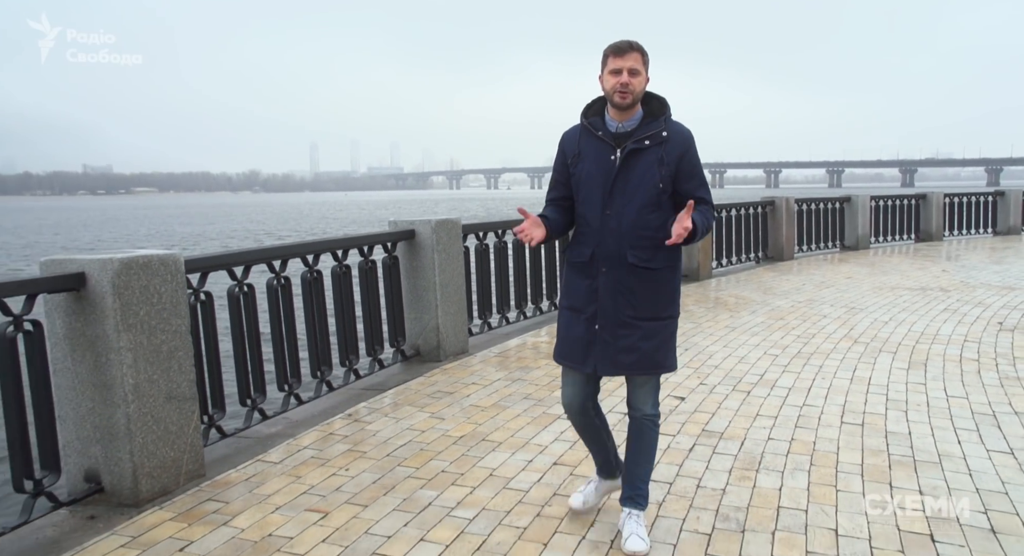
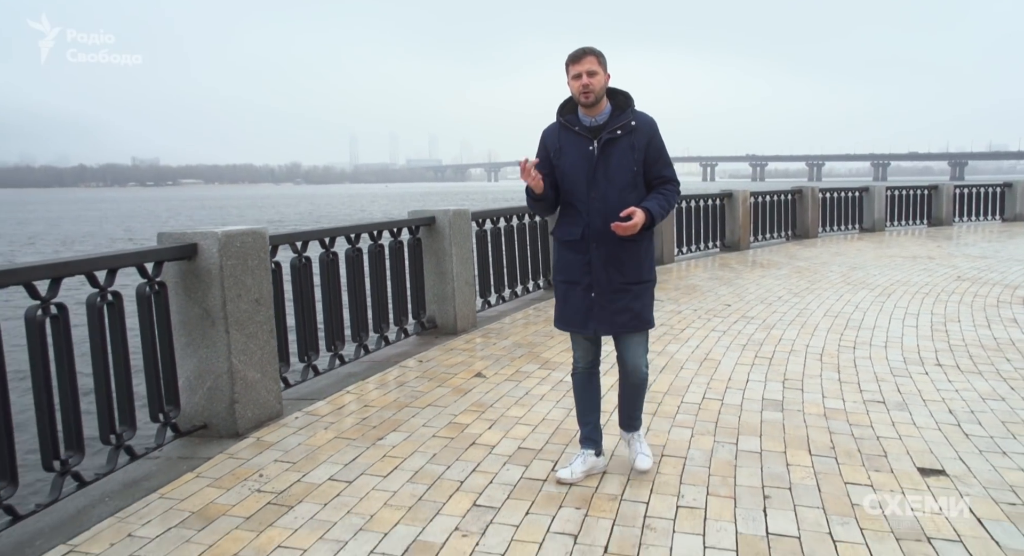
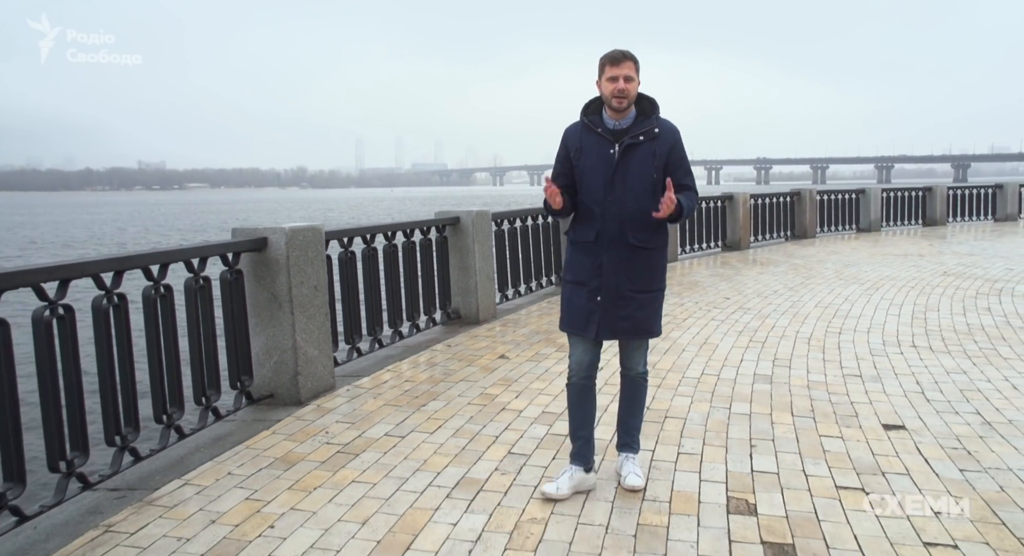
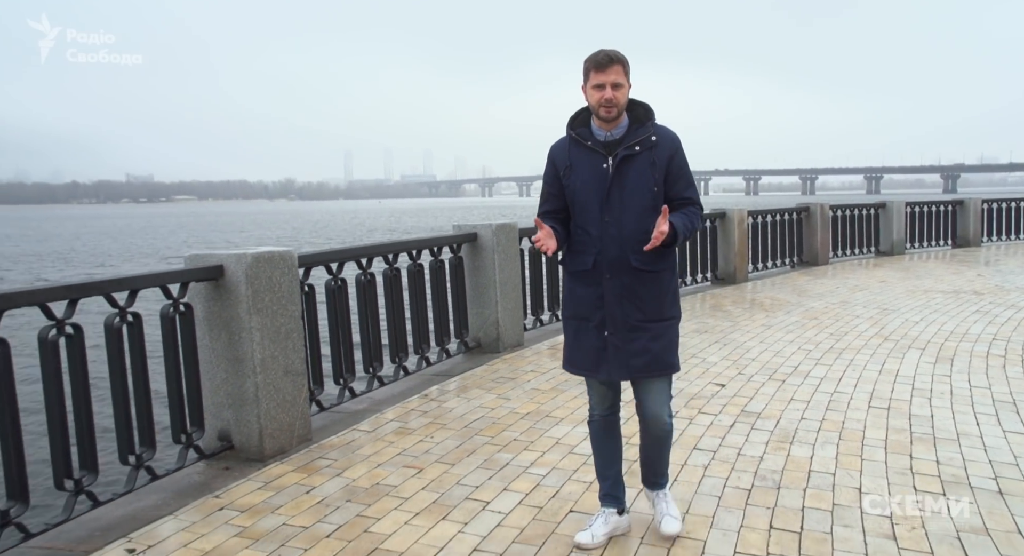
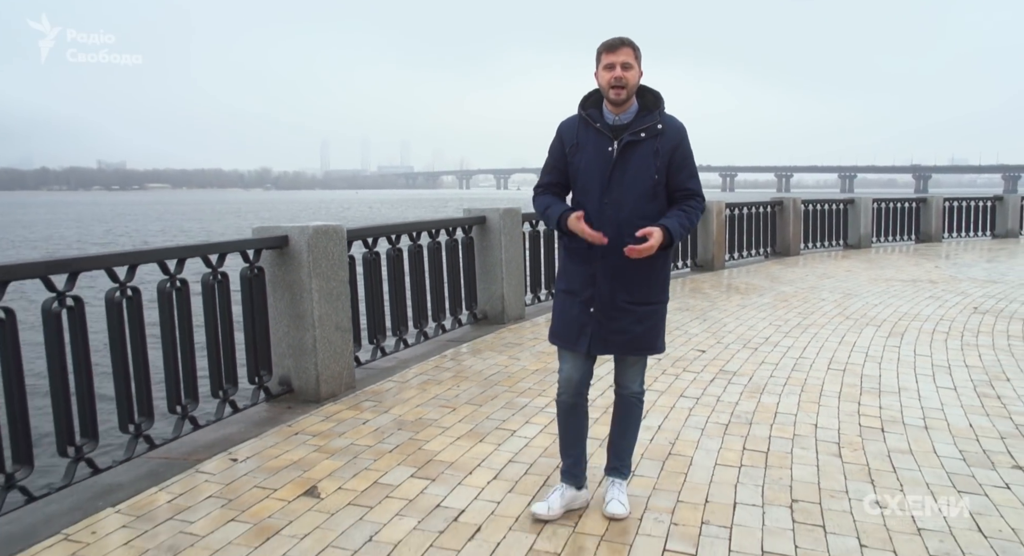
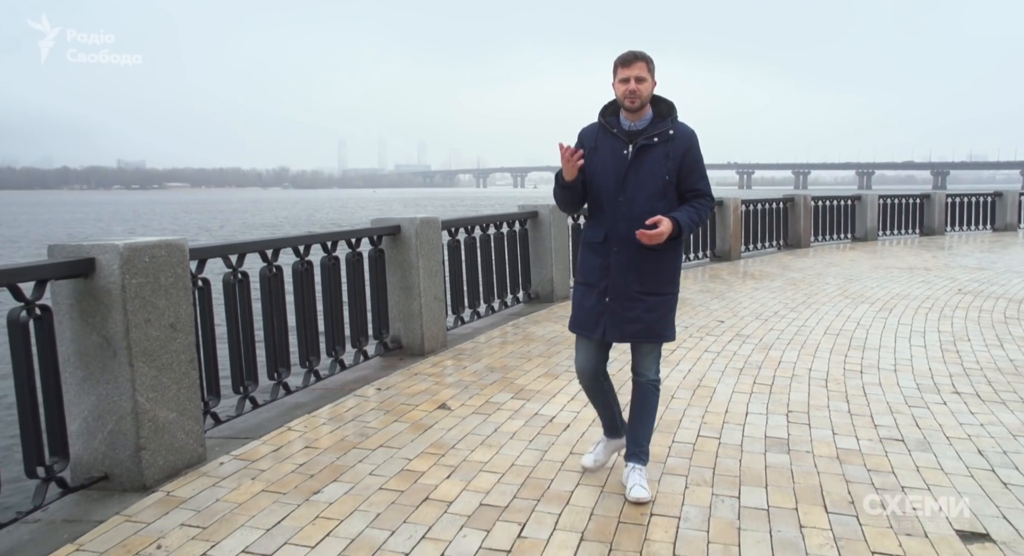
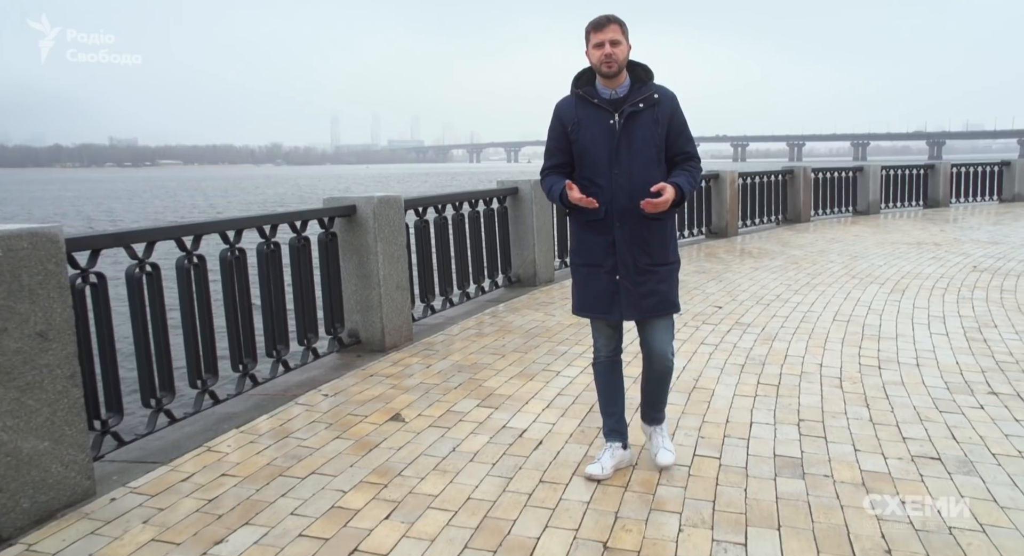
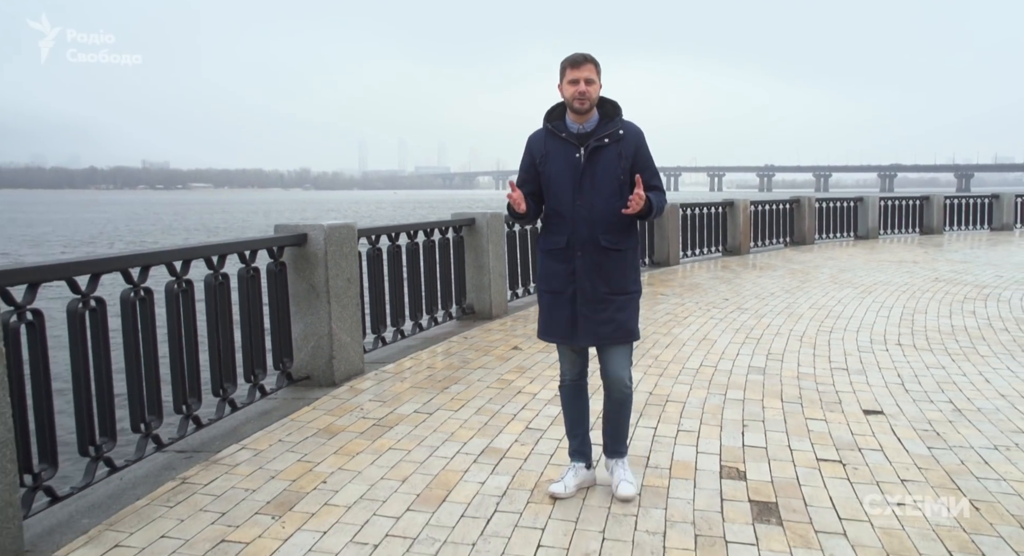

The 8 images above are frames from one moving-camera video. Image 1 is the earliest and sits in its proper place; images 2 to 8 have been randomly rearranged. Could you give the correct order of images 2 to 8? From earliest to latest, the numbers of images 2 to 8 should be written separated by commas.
4, 5, 7, 6, 2, 3, 8
